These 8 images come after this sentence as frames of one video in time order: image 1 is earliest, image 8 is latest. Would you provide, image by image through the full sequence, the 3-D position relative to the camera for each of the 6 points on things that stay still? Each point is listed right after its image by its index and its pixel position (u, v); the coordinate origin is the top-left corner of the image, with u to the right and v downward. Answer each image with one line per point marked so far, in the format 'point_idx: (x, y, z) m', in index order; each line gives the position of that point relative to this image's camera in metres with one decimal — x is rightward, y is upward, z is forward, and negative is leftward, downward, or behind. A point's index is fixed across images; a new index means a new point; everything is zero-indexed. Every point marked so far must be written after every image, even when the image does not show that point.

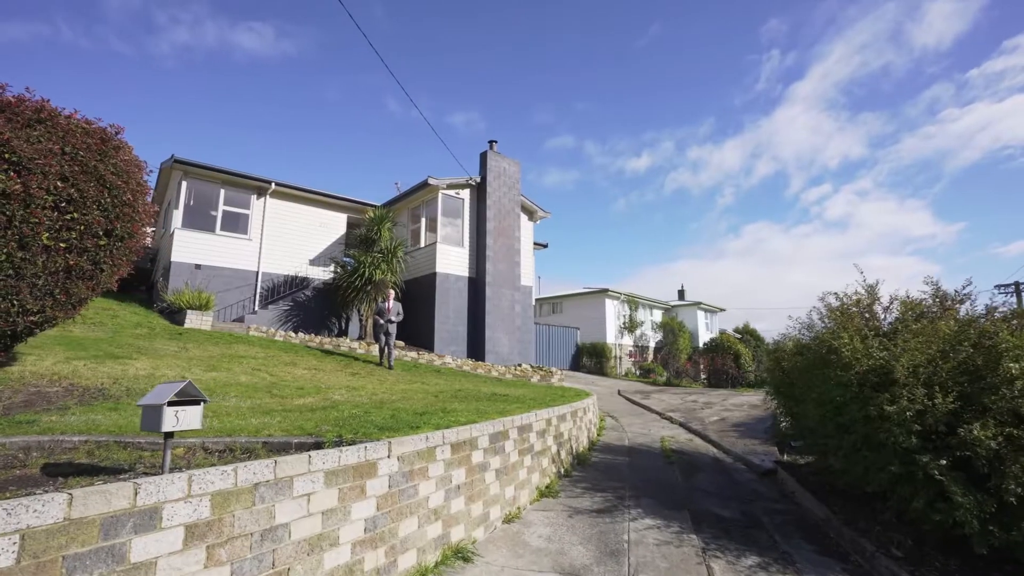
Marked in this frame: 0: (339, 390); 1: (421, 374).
0: (-2.4, -1.4, +6.8) m
1: (-1.9, -1.8, +10.7) m
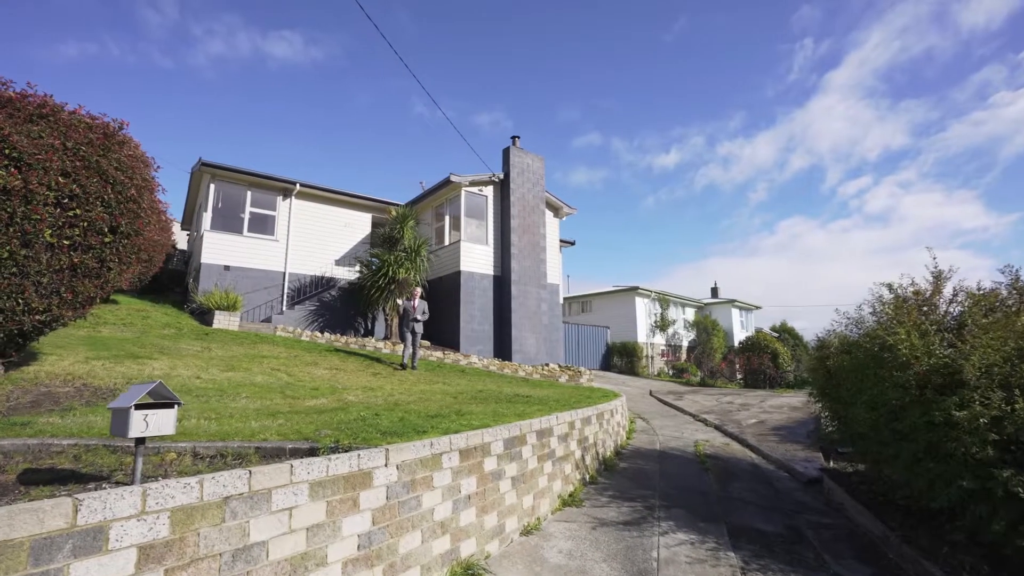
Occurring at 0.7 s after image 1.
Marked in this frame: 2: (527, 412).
0: (-2.1, -1.4, +6.6) m
1: (-1.4, -1.8, +10.4) m
2: (+0.2, -1.4, +5.7) m
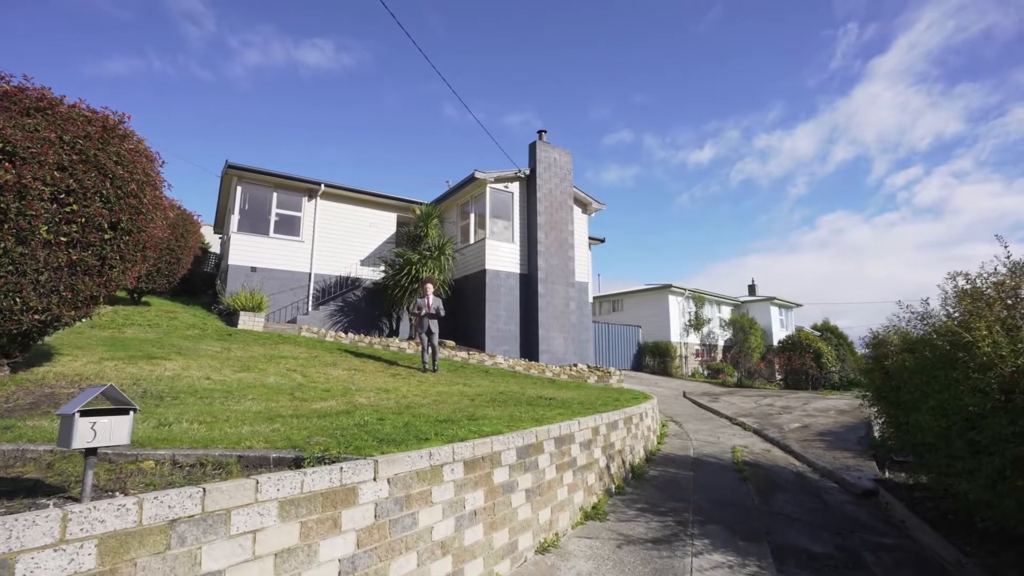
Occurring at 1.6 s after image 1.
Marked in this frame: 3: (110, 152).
0: (-1.8, -1.3, +6.3) m
1: (-0.9, -1.8, +10.1) m
2: (+0.4, -1.4, +5.3) m
3: (-3.8, +1.3, +4.7) m
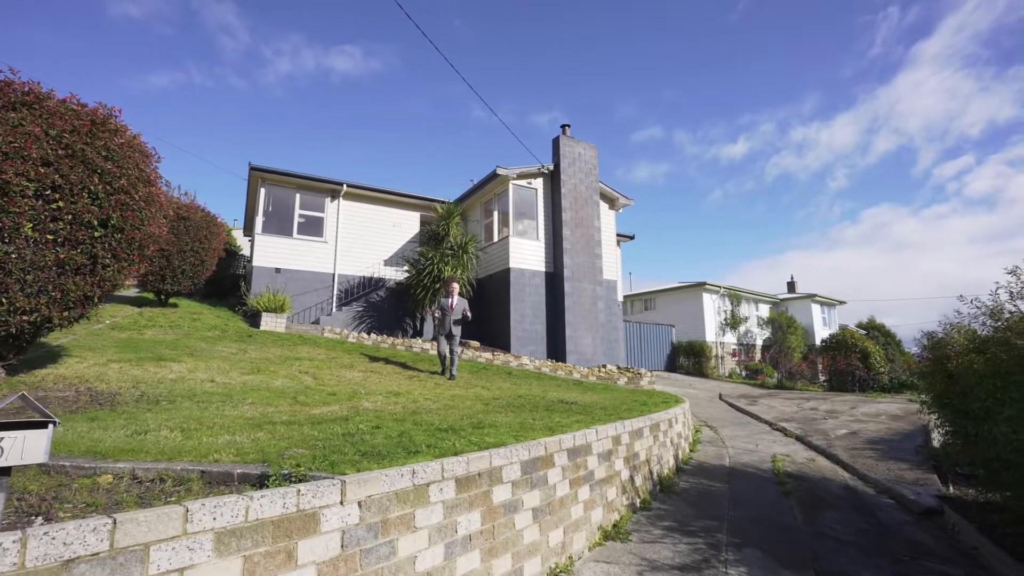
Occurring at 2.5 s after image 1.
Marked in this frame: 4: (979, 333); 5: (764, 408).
0: (-1.6, -1.3, +6.0) m
1: (-0.5, -1.7, +9.7) m
2: (+0.5, -1.3, +4.9) m
3: (-3.7, +1.3, +4.5) m
4: (+4.3, -0.4, +4.6) m
5: (+5.4, -2.6, +10.7) m
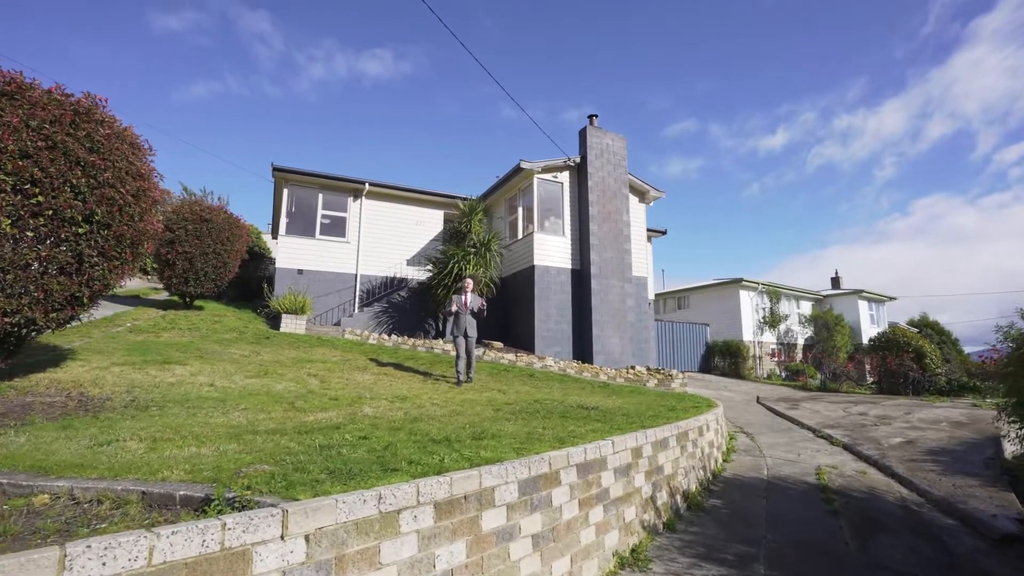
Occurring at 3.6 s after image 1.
0: (-1.5, -1.3, +5.7) m
1: (-0.1, -1.7, +9.3) m
2: (+0.6, -1.3, +4.4) m
3: (-3.7, +1.3, +4.3) m
4: (+4.4, -0.3, +3.9) m
5: (+5.8, -2.5, +9.9) m
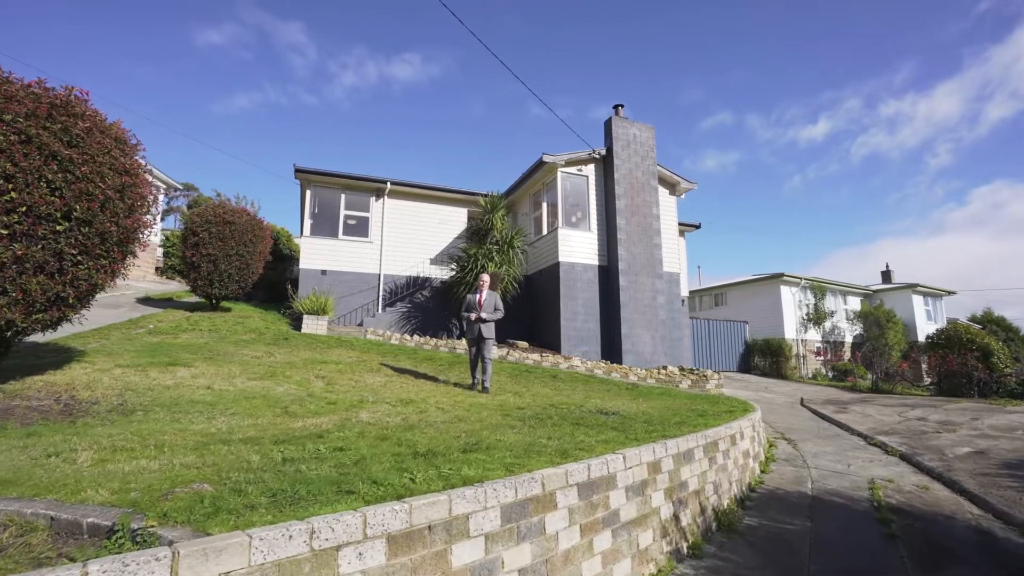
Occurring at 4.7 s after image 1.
0: (-1.4, -1.2, +5.3) m
1: (+0.3, -1.6, +8.9) m
2: (+0.6, -1.2, +3.9) m
3: (-3.7, +1.3, +4.1) m
4: (+4.3, -0.2, +3.2) m
5: (+6.2, -2.3, +9.0) m
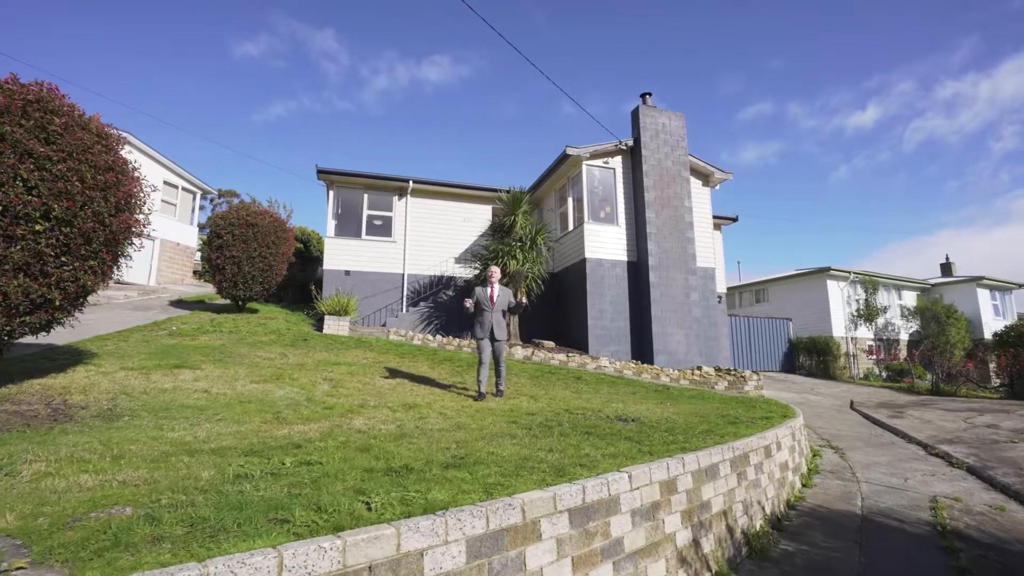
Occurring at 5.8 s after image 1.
0: (-1.3, -1.2, +5.0) m
1: (+0.6, -1.6, +8.4) m
2: (+0.6, -1.1, +3.4) m
3: (-3.8, +1.3, +3.9) m
4: (+4.2, -0.1, +2.5) m
5: (+6.6, -2.2, +8.1) m
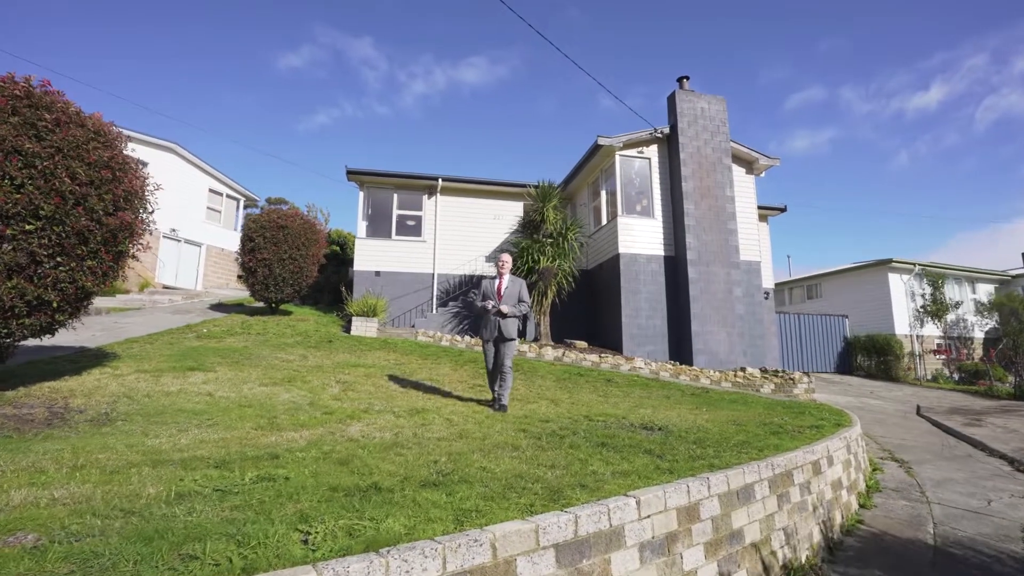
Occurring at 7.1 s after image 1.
0: (-1.2, -1.2, +4.7) m
1: (+1.0, -1.5, +7.9) m
2: (+0.5, -1.1, +3.0) m
3: (-3.8, +1.3, +3.9) m
4: (+4.1, 0.0, +1.7) m
5: (+6.9, -2.1, +7.2) m
